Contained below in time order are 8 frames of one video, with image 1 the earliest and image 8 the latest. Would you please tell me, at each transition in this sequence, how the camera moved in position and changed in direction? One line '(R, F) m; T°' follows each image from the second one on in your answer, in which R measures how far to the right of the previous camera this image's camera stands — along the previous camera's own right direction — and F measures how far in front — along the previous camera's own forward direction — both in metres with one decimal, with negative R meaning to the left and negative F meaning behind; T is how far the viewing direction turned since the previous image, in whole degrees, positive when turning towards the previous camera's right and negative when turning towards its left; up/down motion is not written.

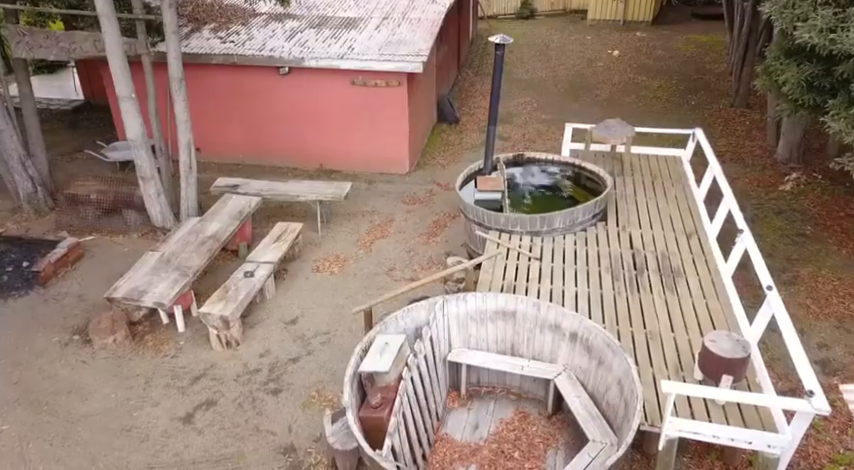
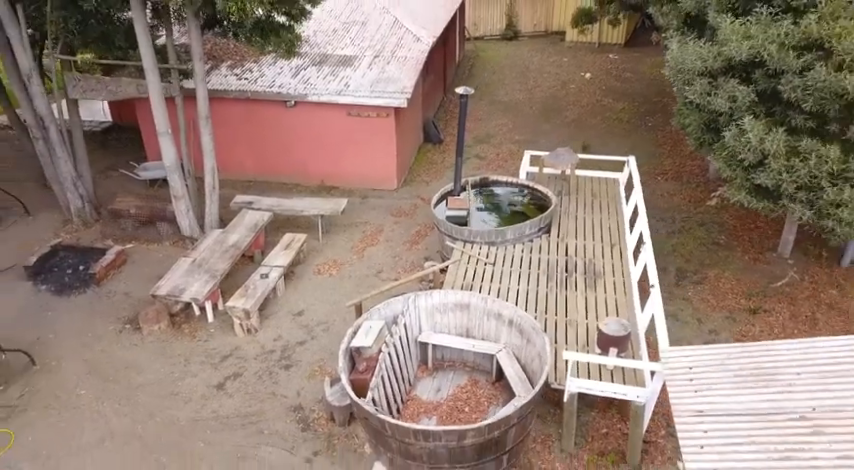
(+0.3, -1.7) m; 0°
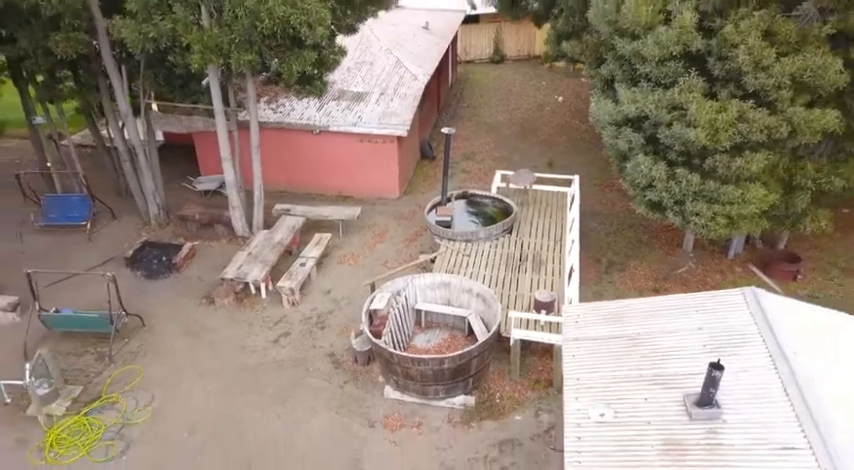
(+0.1, -3.0) m; 0°
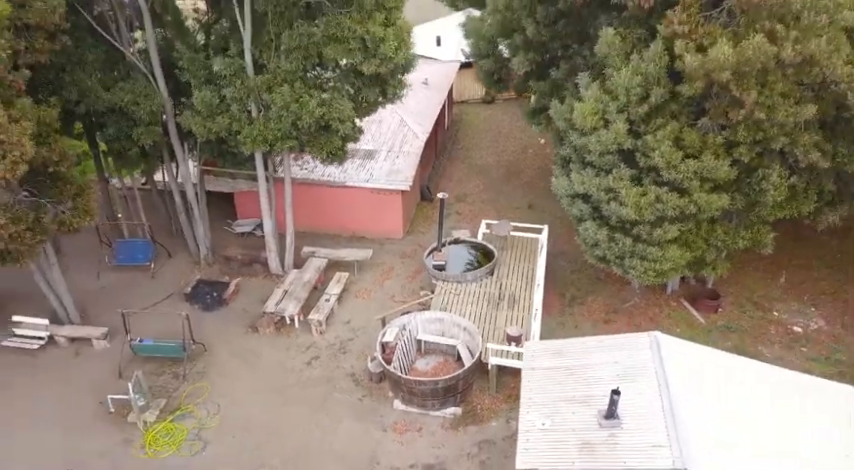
(0.0, -2.9) m; 0°
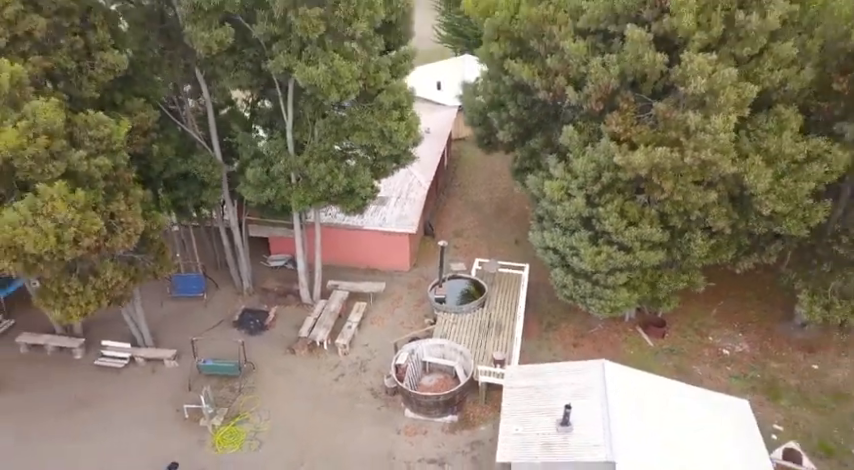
(-0.1, -3.4) m; 0°
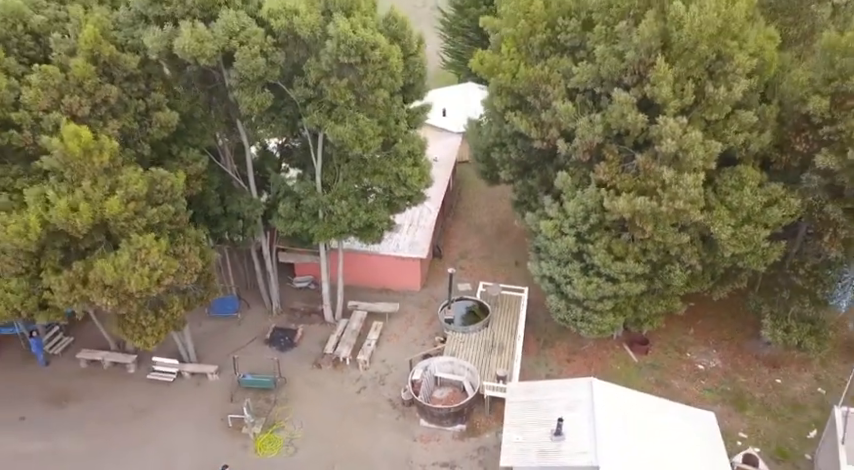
(-0.3, -2.3) m; 0°
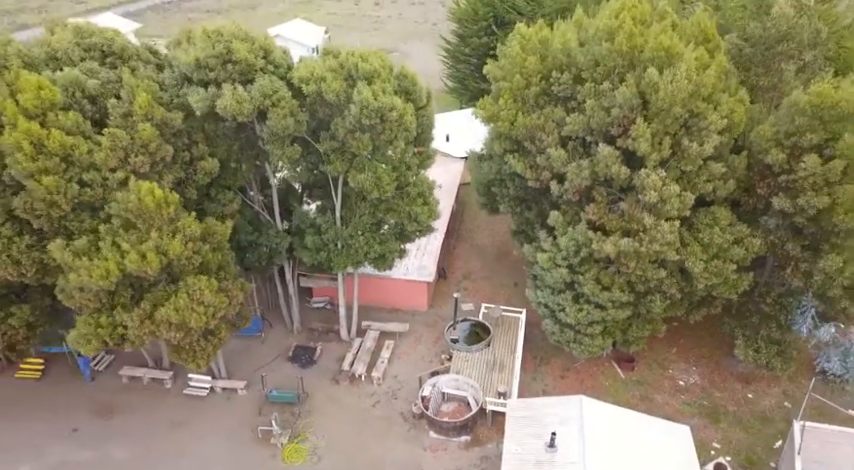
(-0.3, -2.1) m; 0°
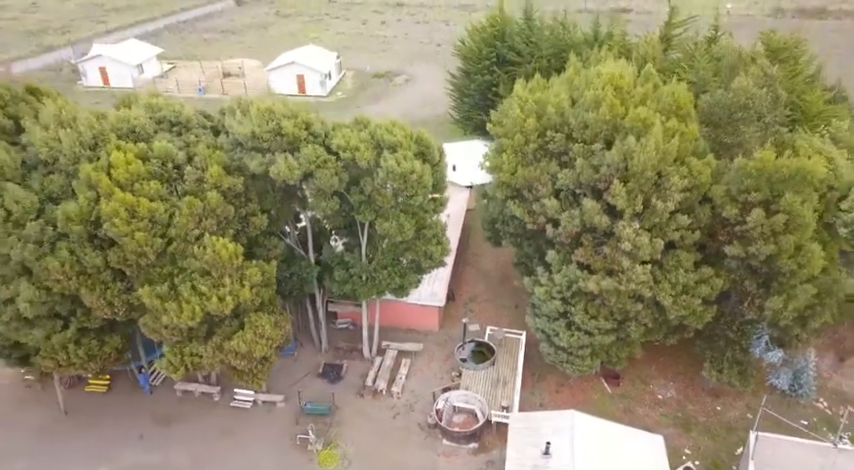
(-0.5, -3.3) m; 0°
